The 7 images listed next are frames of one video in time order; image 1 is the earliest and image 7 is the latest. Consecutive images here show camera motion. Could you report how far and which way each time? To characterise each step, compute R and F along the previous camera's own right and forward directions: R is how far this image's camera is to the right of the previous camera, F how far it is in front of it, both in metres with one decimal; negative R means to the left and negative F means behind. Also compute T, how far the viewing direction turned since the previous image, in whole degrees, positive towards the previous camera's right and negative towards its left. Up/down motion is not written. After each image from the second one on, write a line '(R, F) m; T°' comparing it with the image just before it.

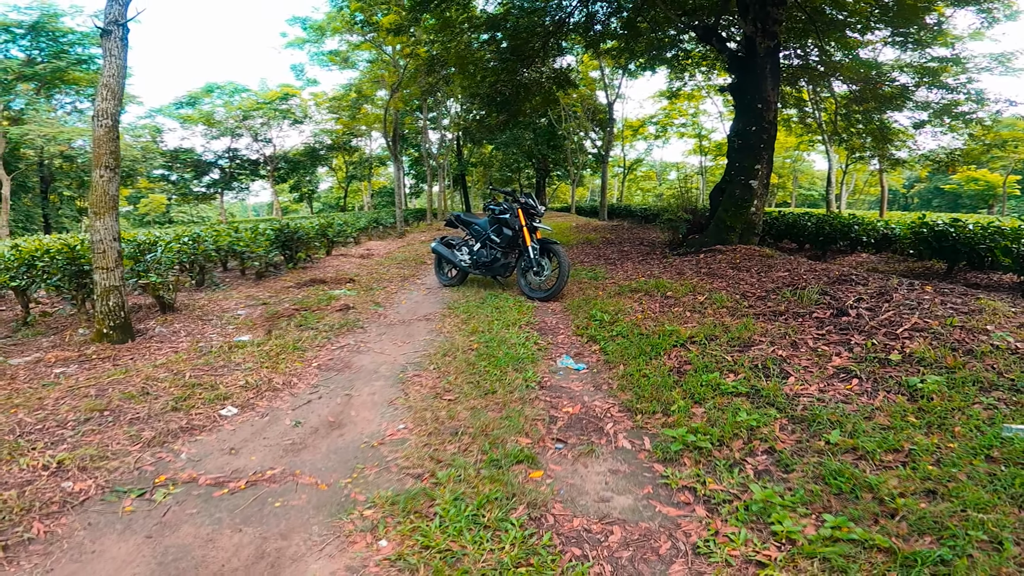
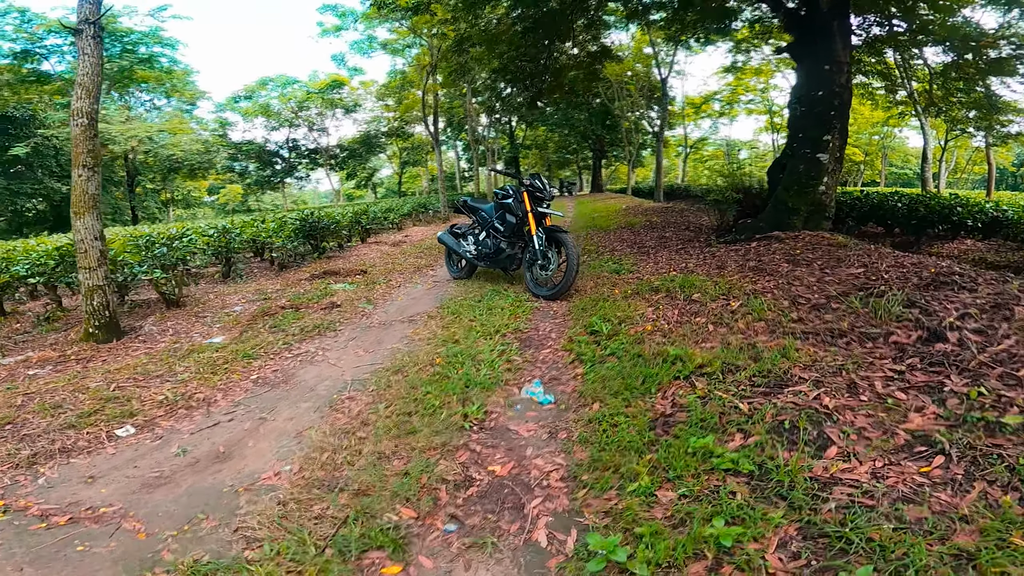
(+0.8, +0.9) m; -9°
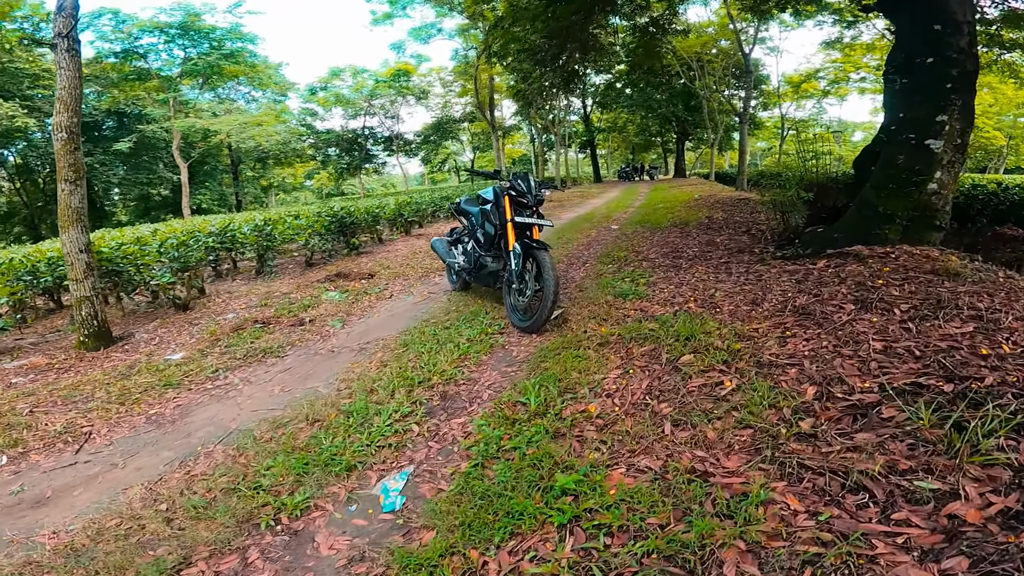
(+1.2, +1.0) m; -12°
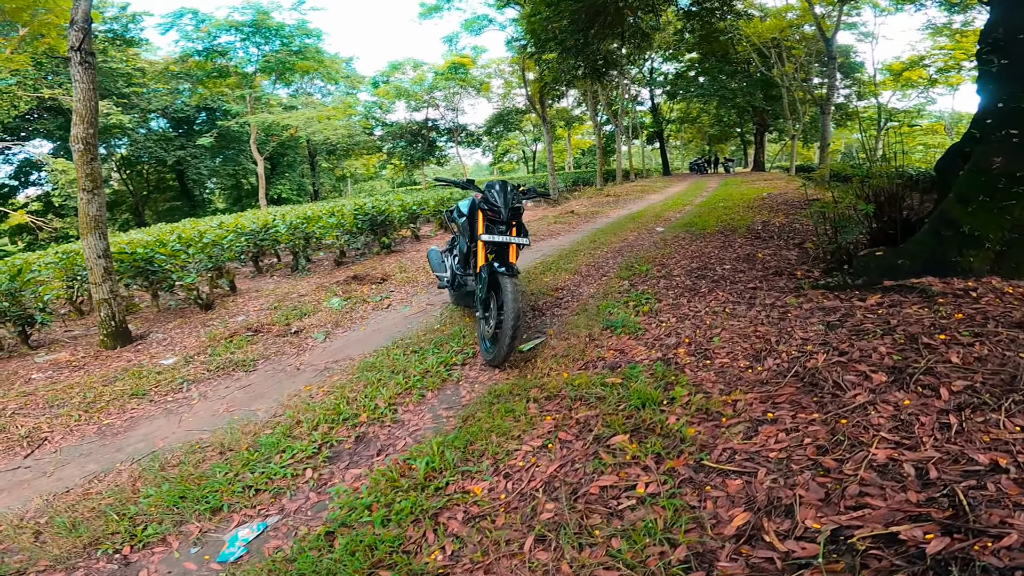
(+0.9, +0.5) m; -10°
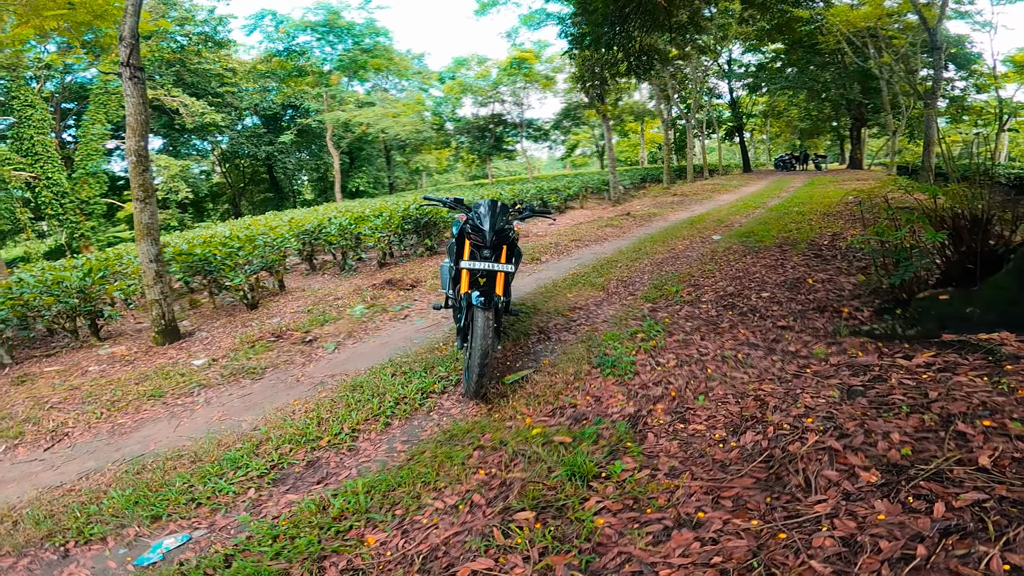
(+0.7, +0.3) m; -10°
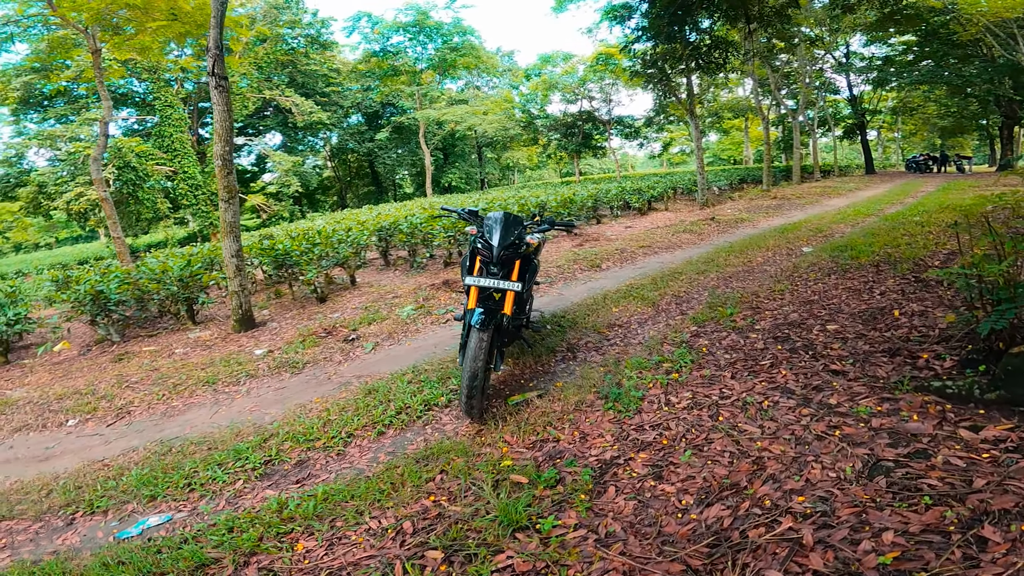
(+0.7, +0.2) m; -12°
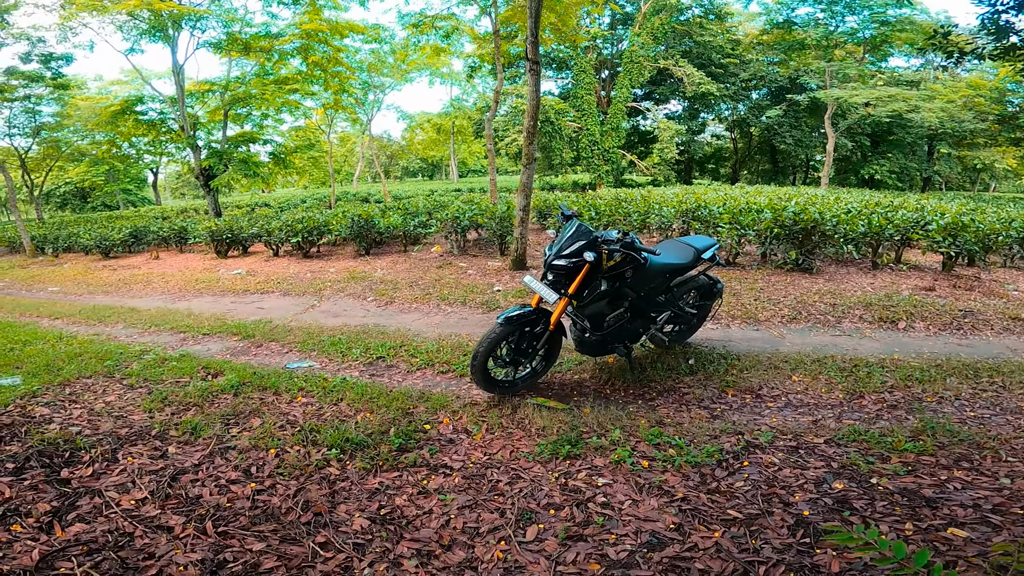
(+2.8, +1.1) m; -50°
